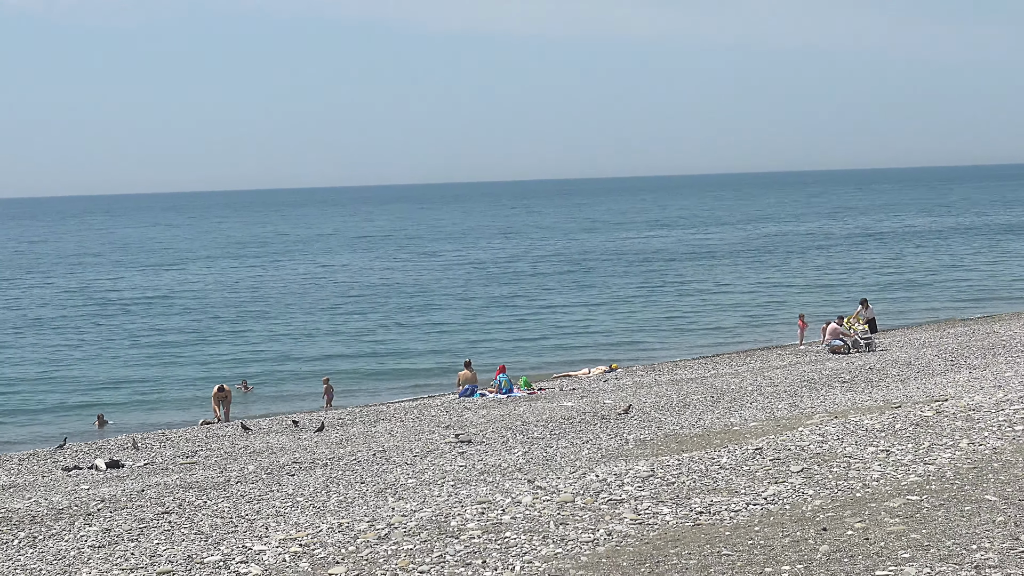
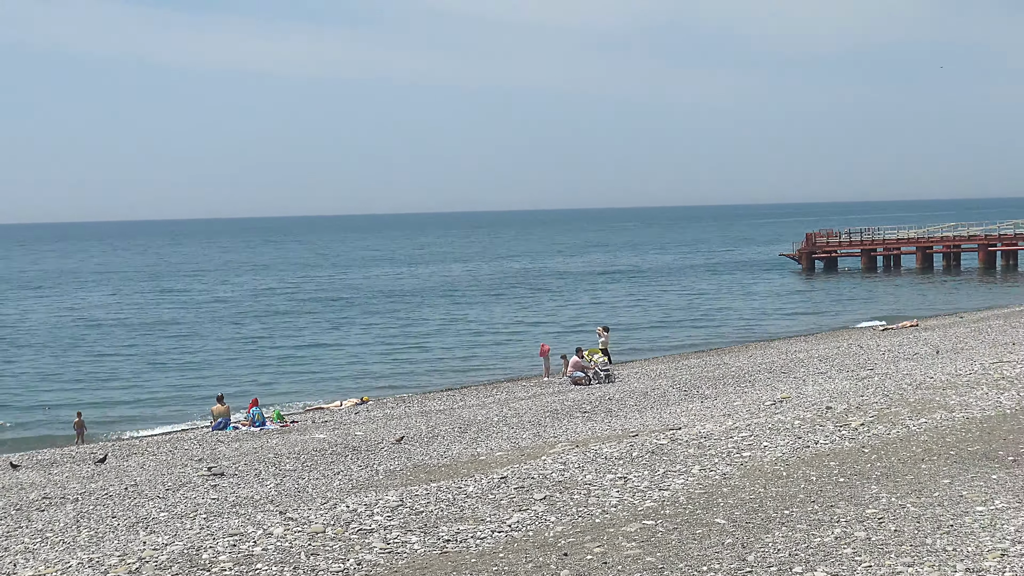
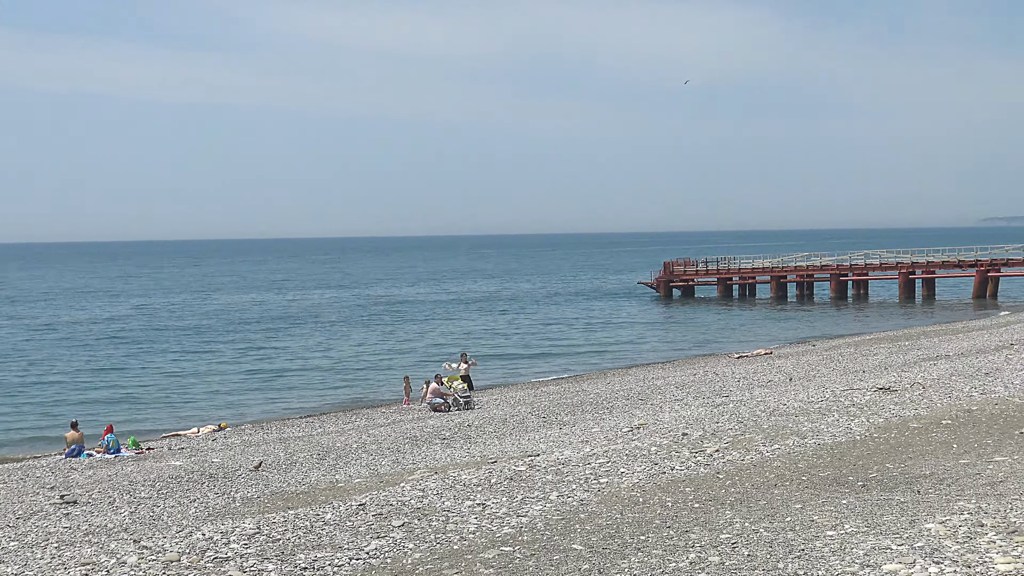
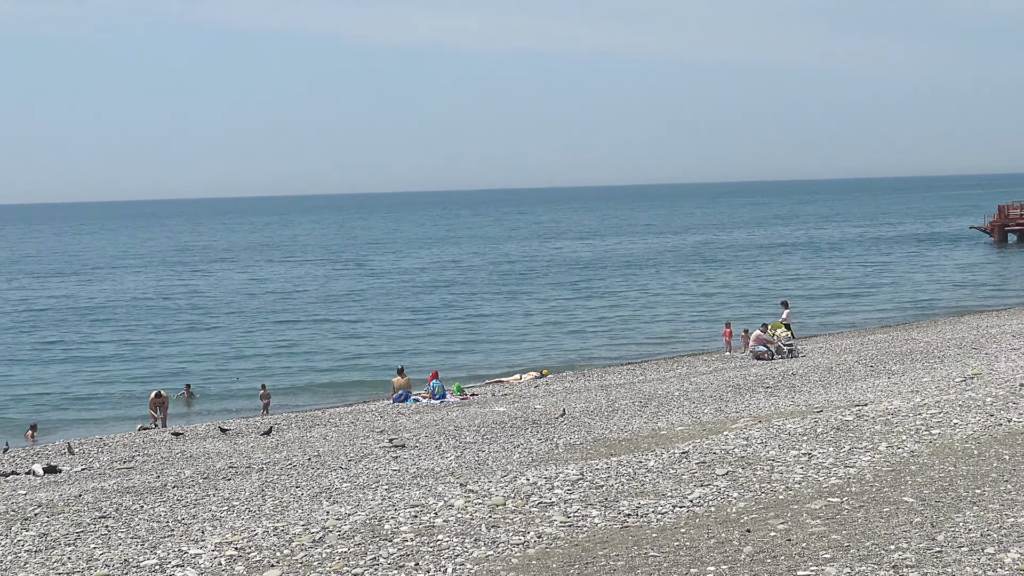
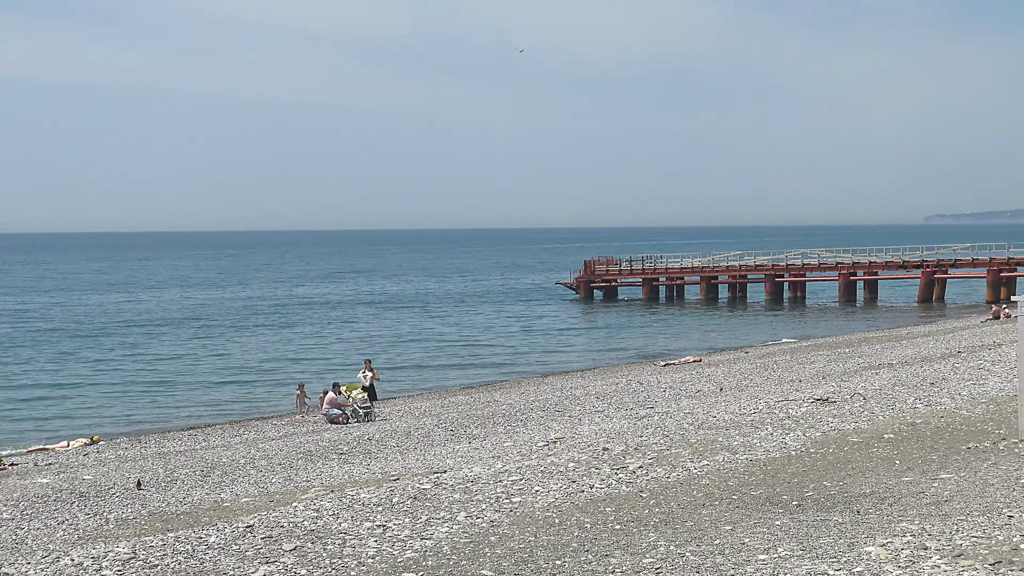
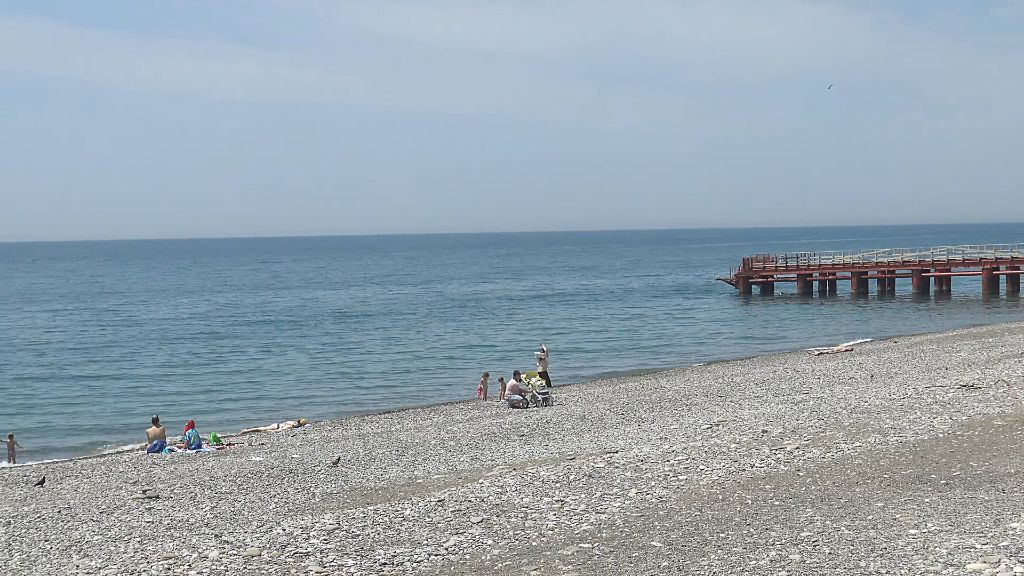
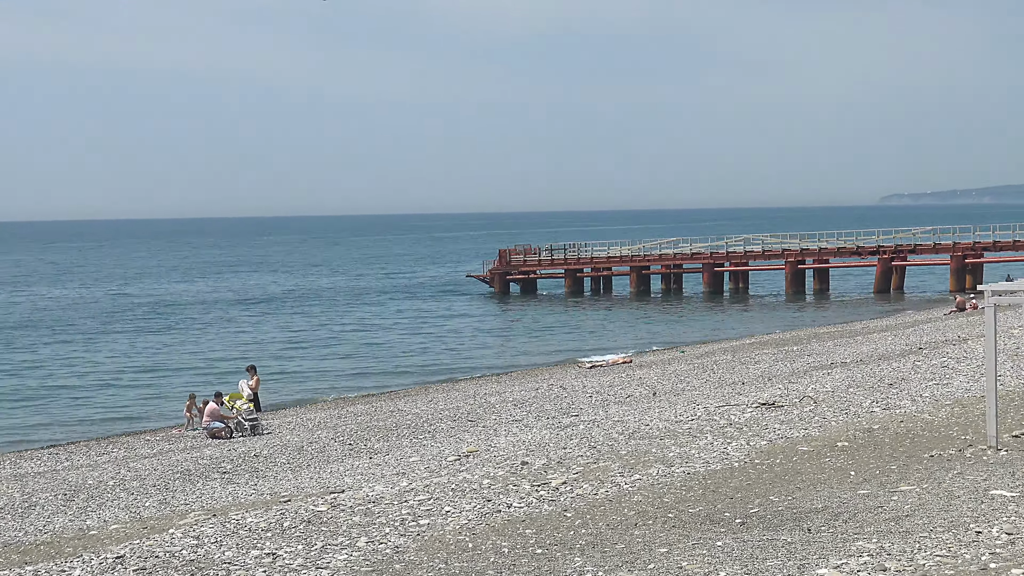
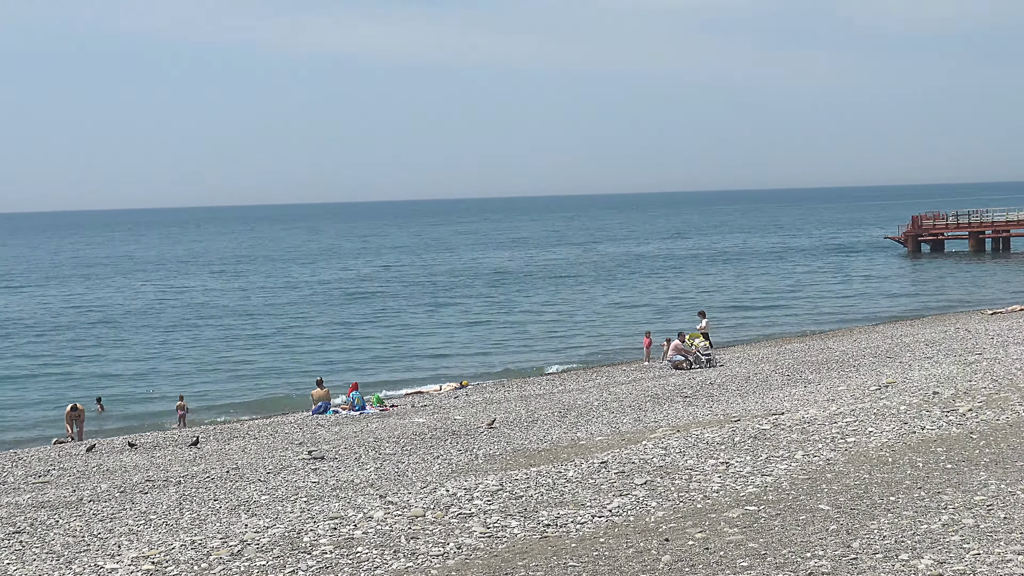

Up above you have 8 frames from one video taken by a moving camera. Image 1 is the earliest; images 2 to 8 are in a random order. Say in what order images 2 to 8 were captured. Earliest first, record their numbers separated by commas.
4, 8, 2, 6, 3, 5, 7
